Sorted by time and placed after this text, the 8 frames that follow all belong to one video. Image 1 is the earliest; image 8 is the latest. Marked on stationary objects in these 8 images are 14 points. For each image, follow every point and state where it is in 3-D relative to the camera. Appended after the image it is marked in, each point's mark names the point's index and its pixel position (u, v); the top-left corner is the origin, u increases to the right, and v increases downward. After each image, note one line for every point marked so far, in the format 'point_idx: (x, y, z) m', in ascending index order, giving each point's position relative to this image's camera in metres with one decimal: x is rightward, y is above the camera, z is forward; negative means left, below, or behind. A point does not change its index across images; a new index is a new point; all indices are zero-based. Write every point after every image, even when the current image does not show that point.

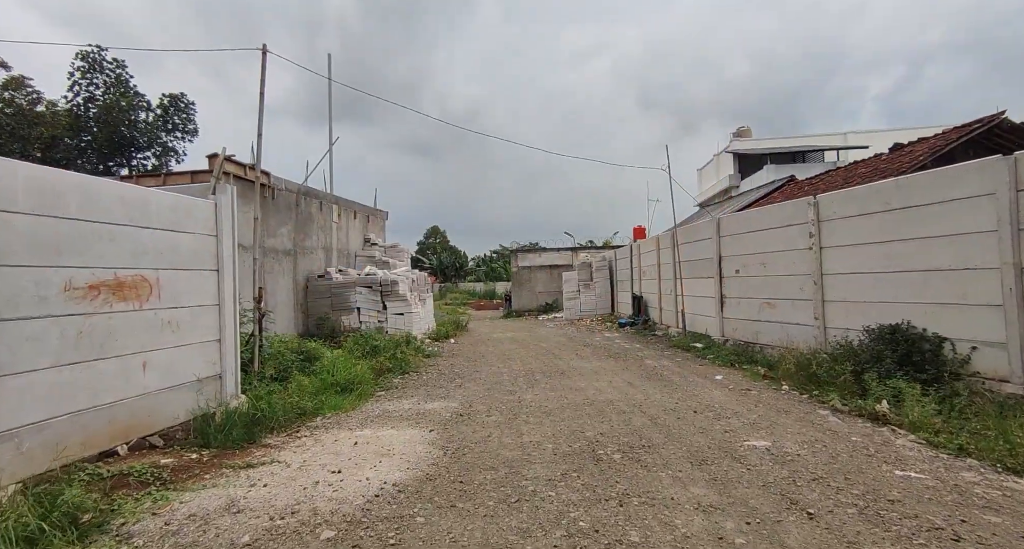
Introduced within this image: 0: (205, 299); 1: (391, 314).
0: (-3.0, -0.2, +5.0) m
1: (-2.7, -0.9, +10.9) m
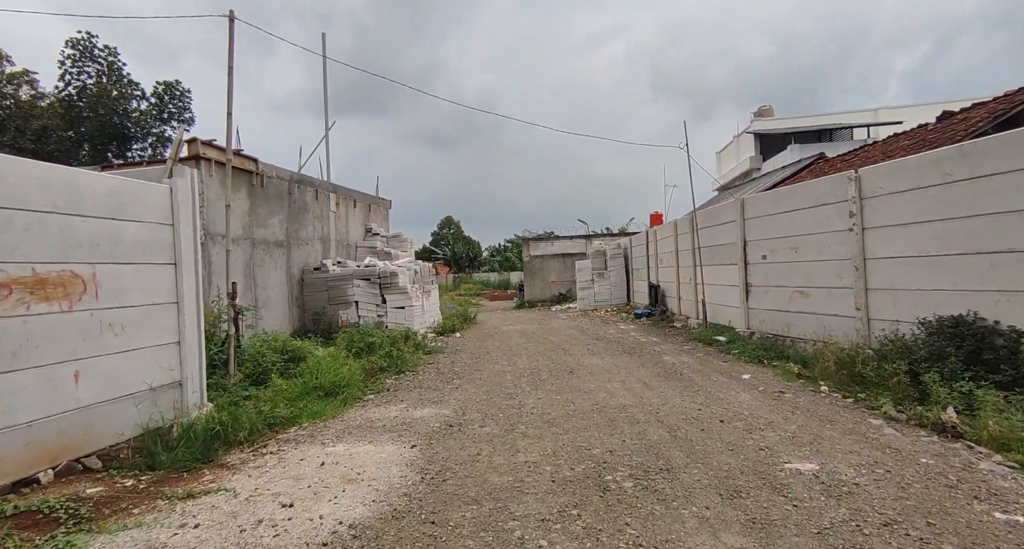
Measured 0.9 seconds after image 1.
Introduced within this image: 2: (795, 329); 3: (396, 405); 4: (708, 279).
0: (-3.1, -0.2, +4.4) m
1: (-2.5, -0.7, +10.3) m
2: (+4.0, -0.8, +7.1) m
3: (-1.3, -1.4, +5.5) m
4: (+3.8, -0.1, +9.9) m
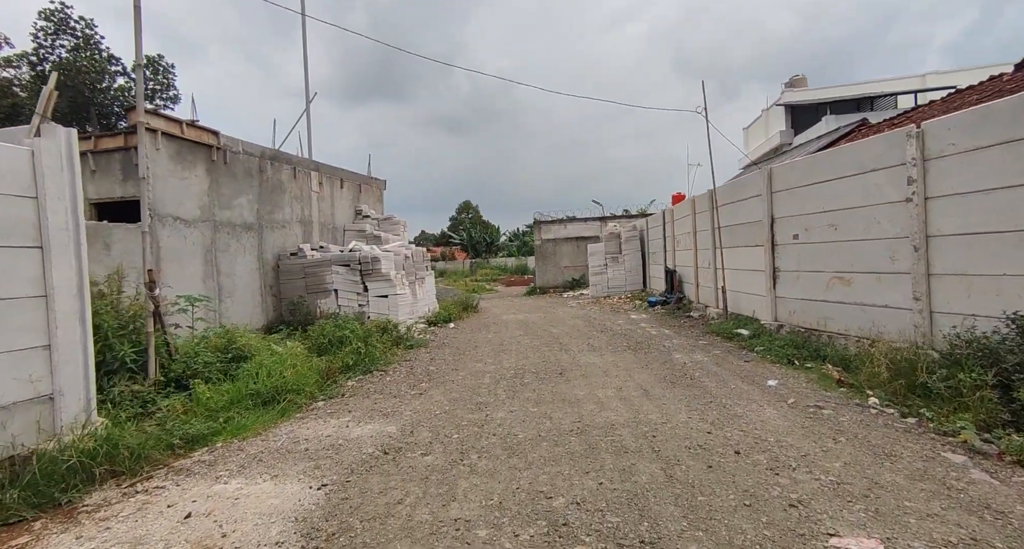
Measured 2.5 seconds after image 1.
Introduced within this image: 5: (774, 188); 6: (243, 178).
0: (-3.4, -0.1, +3.5) m
1: (-2.6, -0.4, +9.4) m
2: (+3.8, -0.6, +5.9) m
3: (-1.6, -1.3, +4.6) m
4: (+3.7, +0.2, +8.6) m
5: (+3.6, +1.2, +7.0) m
6: (-4.6, +1.7, +8.6) m
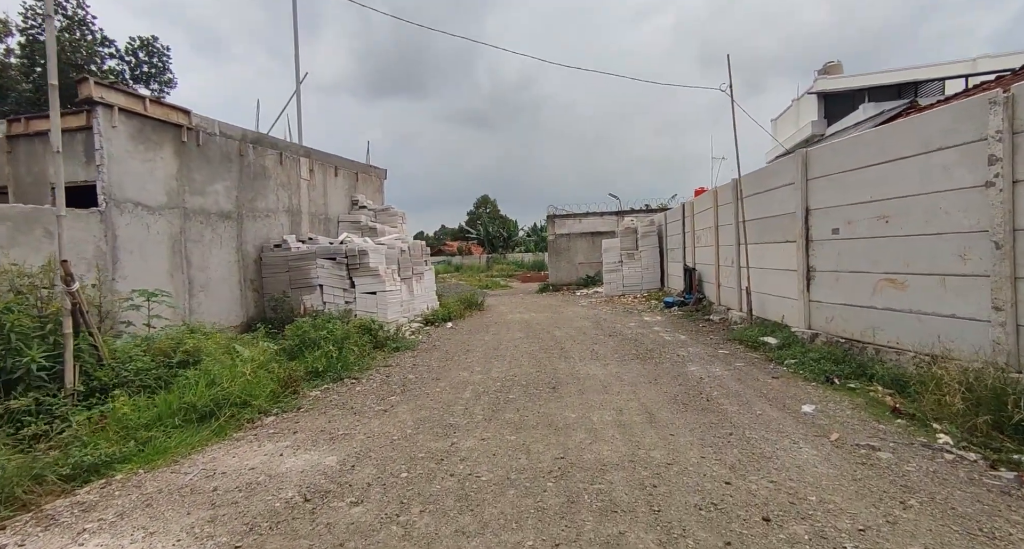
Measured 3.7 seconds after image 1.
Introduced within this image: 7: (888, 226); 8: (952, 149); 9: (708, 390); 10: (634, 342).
0: (-3.6, -0.1, +2.8) m
1: (-2.6, -0.3, +8.7) m
2: (+3.6, -0.6, +4.9) m
3: (-1.8, -1.3, +3.8) m
4: (+3.7, +0.2, +7.7) m
5: (+3.5, +1.2, +6.0) m
6: (-4.6, +1.8, +7.9) m
7: (+3.6, +0.5, +4.8) m
8: (+3.6, +1.0, +4.1) m
9: (+1.8, -1.1, +4.7) m
10: (+1.8, -1.0, +7.4) m
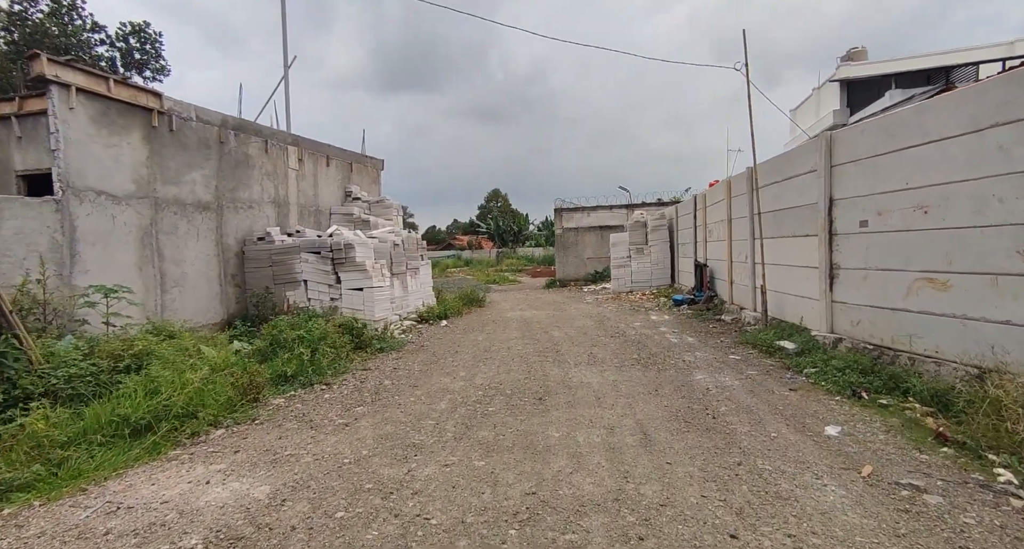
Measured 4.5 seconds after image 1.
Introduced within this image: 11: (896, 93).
0: (-3.9, 0.0, +2.3) m
1: (-2.7, -0.3, +8.2) m
2: (+3.4, -0.6, +4.3) m
3: (-2.0, -1.2, +3.3) m
4: (+3.6, +0.2, +7.0) m
5: (+3.4, +1.2, +5.3) m
6: (-4.7, +1.9, +7.5) m
7: (+3.4, +0.5, +4.2) m
8: (+3.4, +1.0, +3.5) m
9: (+1.7, -1.1, +4.1) m
10: (+1.7, -0.9, +6.8) m
11: (+10.3, +4.9, +13.6) m
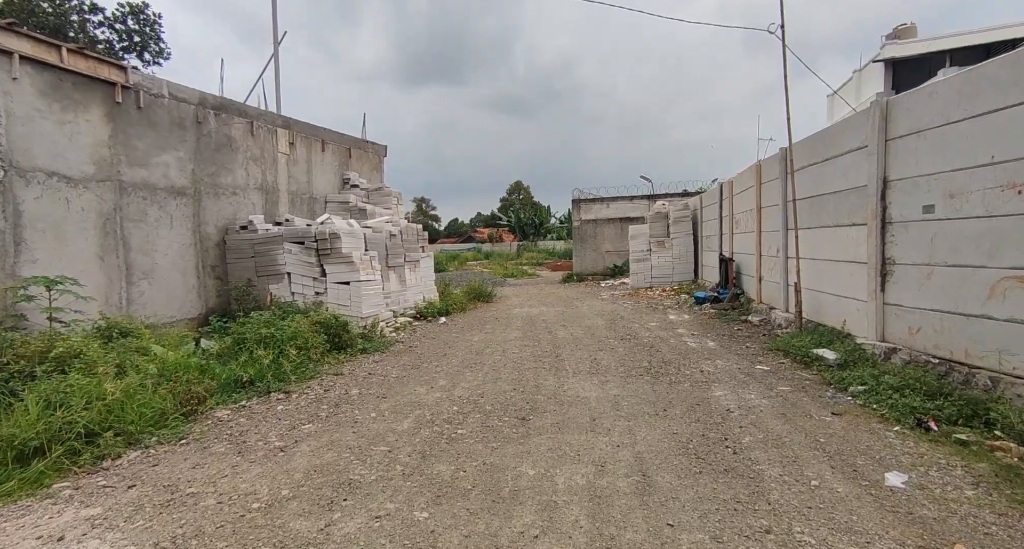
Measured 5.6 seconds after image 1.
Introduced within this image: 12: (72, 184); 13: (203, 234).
0: (-4.1, 0.0, +1.7) m
1: (-2.7, -0.2, +7.5) m
2: (+3.3, -0.6, +3.4) m
3: (-2.2, -1.2, +2.6) m
4: (+3.6, +0.3, +6.1) m
5: (+3.3, +1.2, +4.4) m
6: (-4.7, +2.0, +6.9) m
7: (+3.3, +0.5, +3.2) m
8: (+3.2, +1.0, +2.5) m
9: (+1.5, -1.0, +3.3) m
10: (+1.6, -0.9, +5.9) m
11: (+10.6, +5.0, +12.2) m
12: (-5.0, +1.0, +5.7) m
13: (-4.5, +0.6, +7.4) m
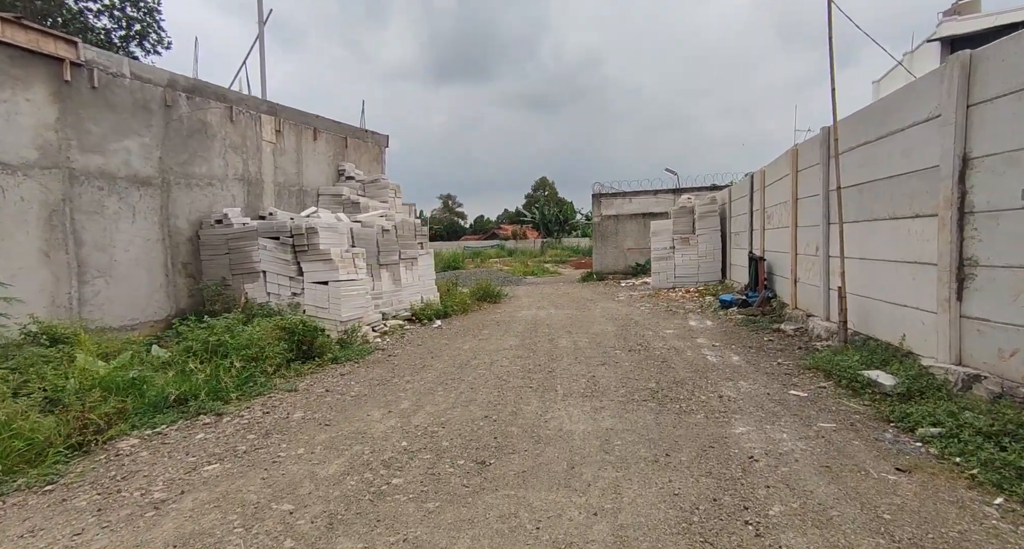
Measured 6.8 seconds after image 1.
0: (-4.5, 0.0, +1.1) m
1: (-2.7, -0.1, +6.8) m
2: (+3.0, -0.6, +2.3) m
3: (-2.5, -1.2, +1.9) m
4: (+3.4, +0.3, +5.0) m
5: (+3.1, +1.2, +3.4) m
6: (-4.7, +2.0, +6.3) m
7: (+3.0, +0.5, +2.2) m
8: (+2.9, +1.0, +1.5) m
9: (+1.2, -1.1, +2.4) m
10: (+1.5, -0.9, +5.0) m
11: (+10.8, +4.9, +10.8) m
12: (-5.1, +1.0, +5.1) m
13: (-4.6, +0.6, +6.8) m
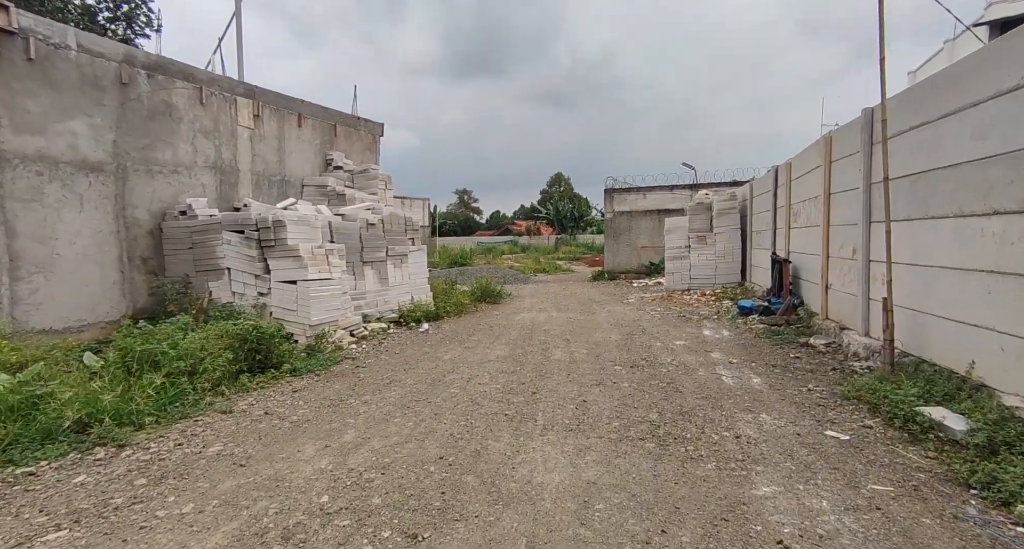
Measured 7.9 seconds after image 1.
0: (-4.7, 0.0, +0.5) m
1: (-2.8, -0.1, +6.1) m
2: (+2.7, -0.7, +1.5) m
3: (-2.8, -1.2, +1.2) m
4: (+3.3, +0.2, +4.2) m
5: (+2.9, +1.1, +2.5) m
6: (-4.8, +2.0, +5.6) m
7: (+2.7, +0.4, +1.4) m
8: (+2.6, +0.9, +0.6) m
9: (+0.9, -1.1, +1.6) m
10: (+1.3, -0.9, +4.2) m
11: (+10.9, +4.8, +9.7) m
12: (-5.3, +1.1, +4.5) m
13: (-4.7, +0.7, +6.2) m
